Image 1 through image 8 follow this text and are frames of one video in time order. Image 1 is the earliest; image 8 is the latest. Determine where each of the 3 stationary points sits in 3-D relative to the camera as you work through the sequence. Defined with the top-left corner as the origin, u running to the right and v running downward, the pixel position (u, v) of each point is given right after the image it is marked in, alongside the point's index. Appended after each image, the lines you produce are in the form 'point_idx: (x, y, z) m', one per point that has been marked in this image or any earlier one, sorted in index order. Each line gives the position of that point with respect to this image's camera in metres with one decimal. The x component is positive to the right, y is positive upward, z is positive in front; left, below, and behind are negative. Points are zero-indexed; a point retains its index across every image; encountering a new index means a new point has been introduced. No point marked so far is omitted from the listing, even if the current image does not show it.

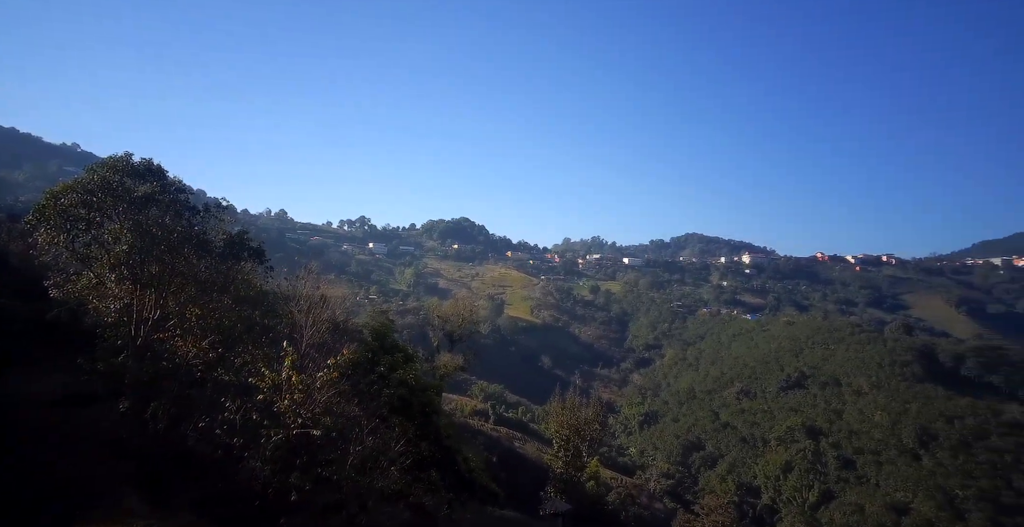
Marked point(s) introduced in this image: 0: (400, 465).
0: (-2.5, -4.6, +17.8) m
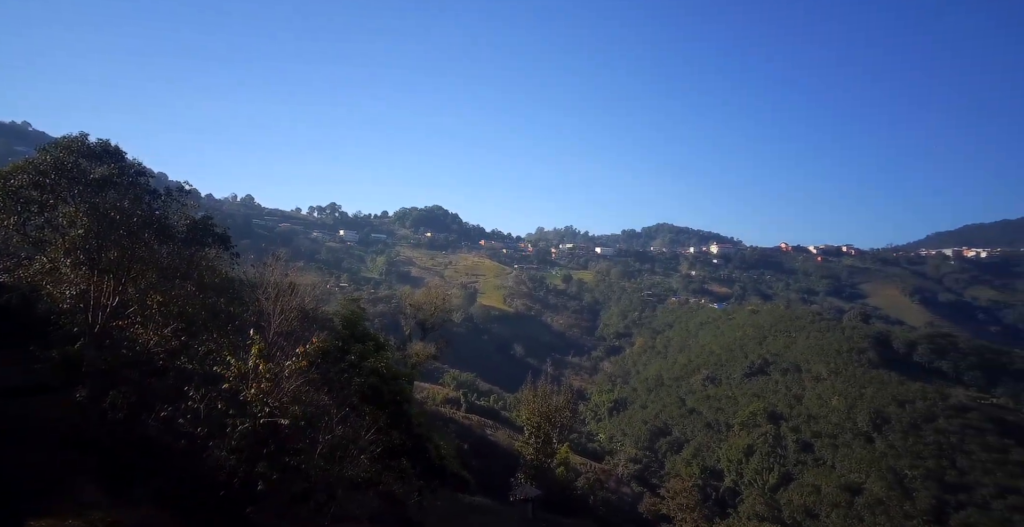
0: (-3.2, -4.3, +17.9) m
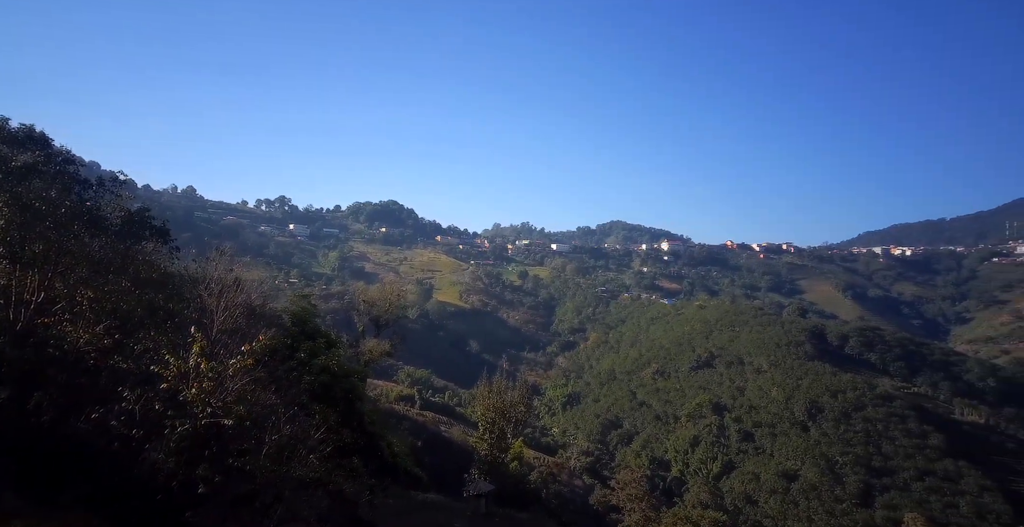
0: (-4.3, -4.3, +18.0) m
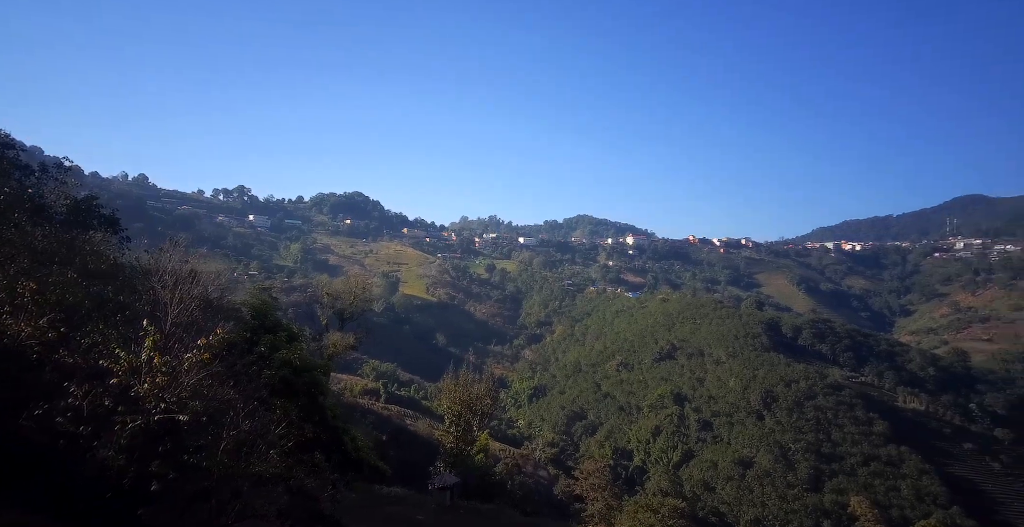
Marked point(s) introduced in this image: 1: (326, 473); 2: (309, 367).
0: (-5.2, -4.1, +17.9) m
1: (-4.6, -5.3, +19.8) m
2: (-5.1, -2.6, +19.8) m
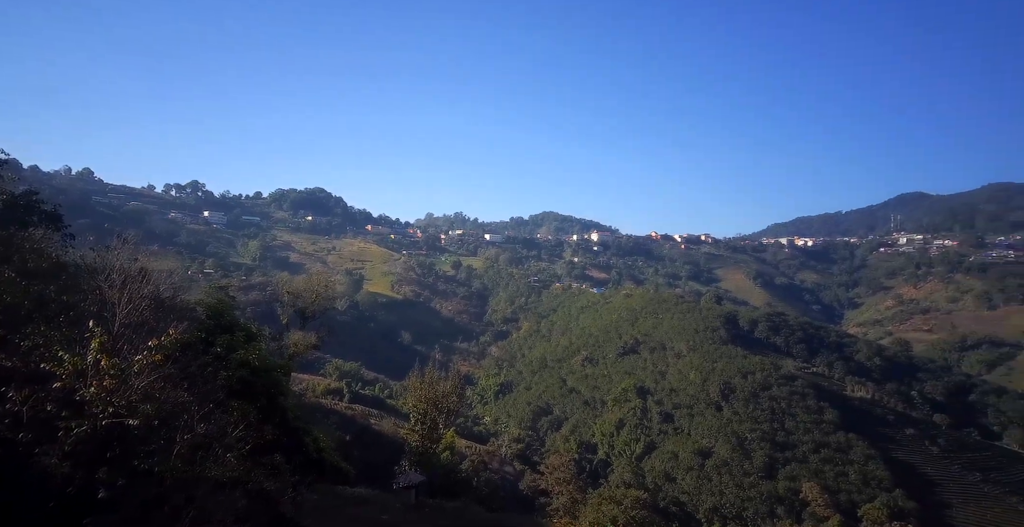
0: (-6.0, -4.1, +17.6) m
1: (-5.5, -5.2, +19.5) m
2: (-6.0, -2.5, +19.5) m
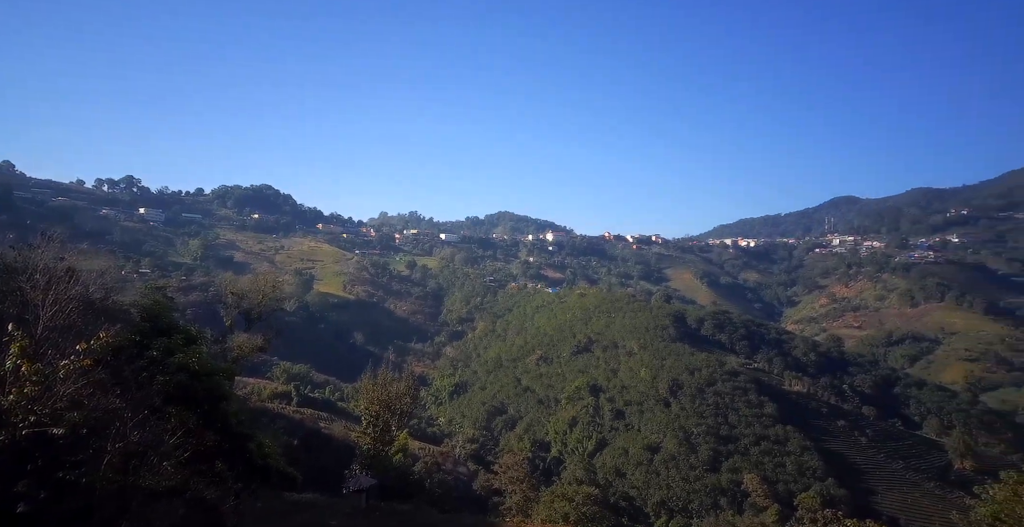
0: (-7.1, -4.1, +17.0) m
1: (-6.7, -5.2, +18.9) m
2: (-7.2, -2.5, +18.9) m
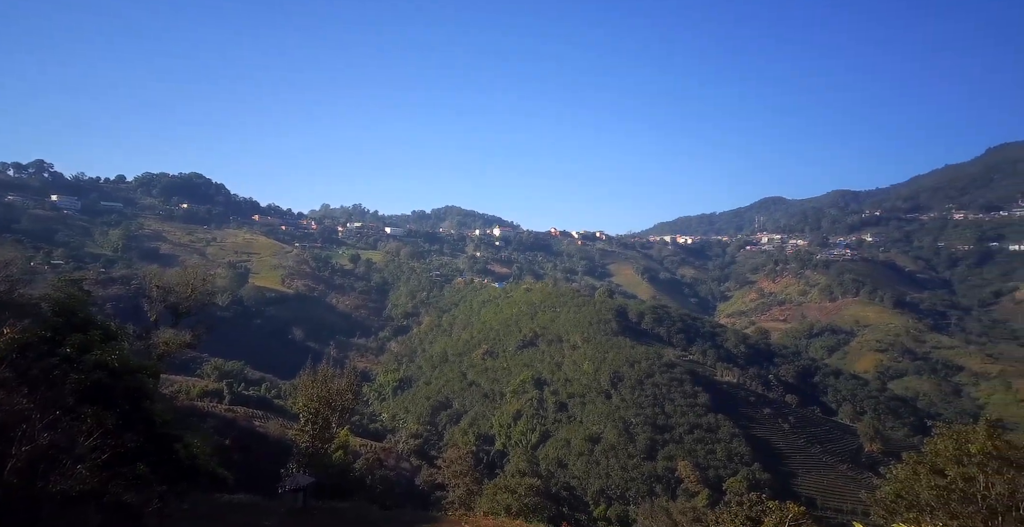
0: (-8.4, -3.9, +16.0) m
1: (-8.1, -5.0, +17.9) m
2: (-8.6, -2.3, +17.9) m
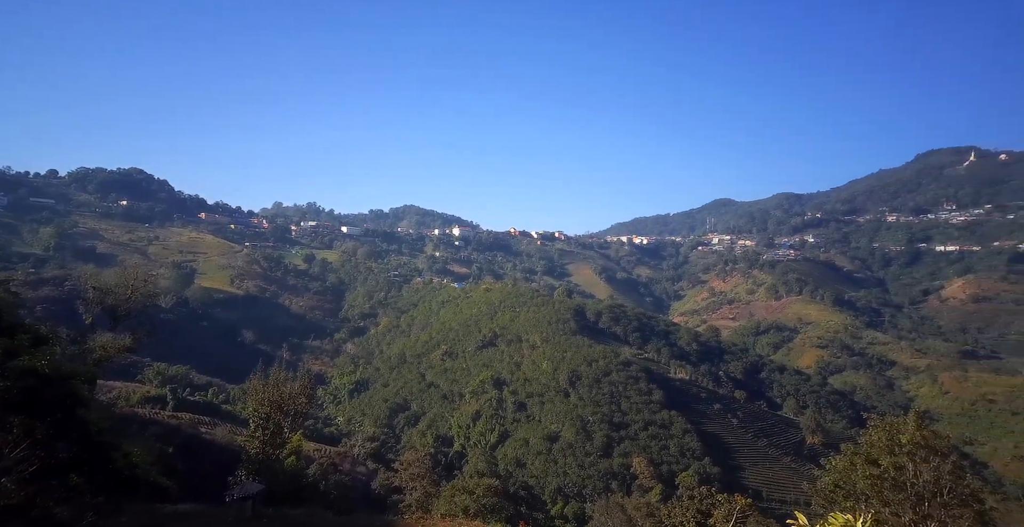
0: (-9.3, -3.9, +15.0) m
1: (-9.1, -5.0, +17.0) m
2: (-9.5, -2.3, +16.9) m
